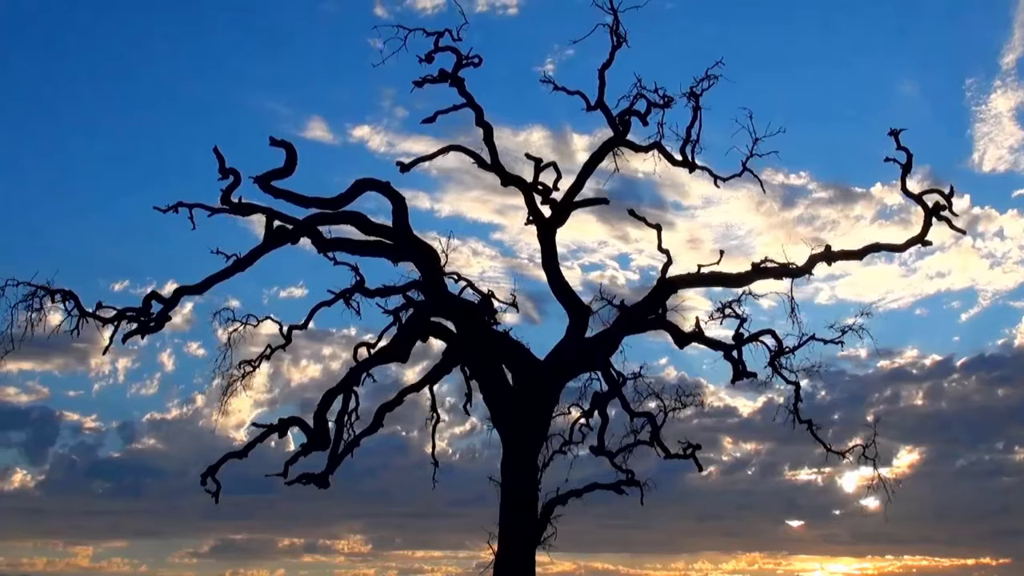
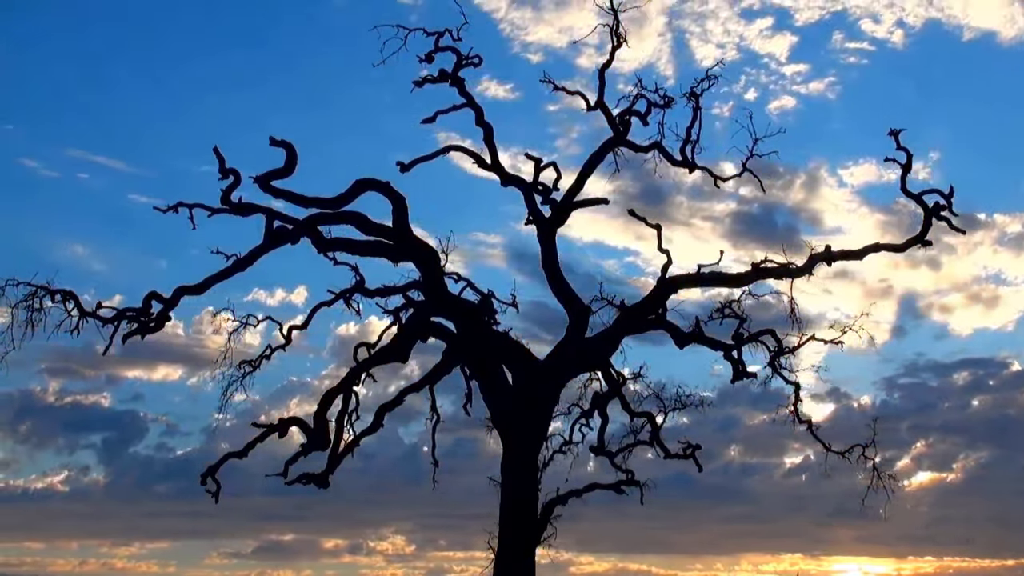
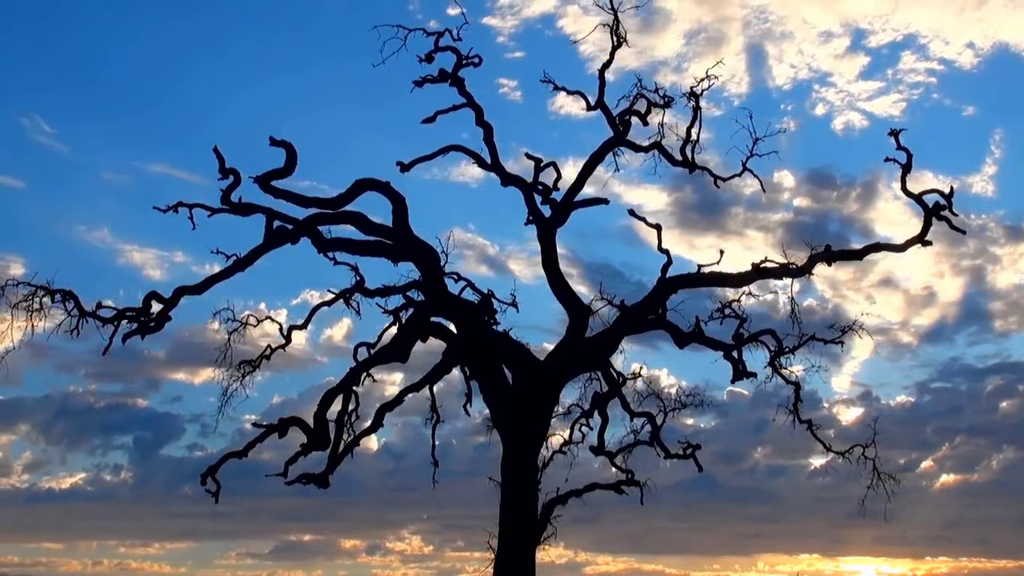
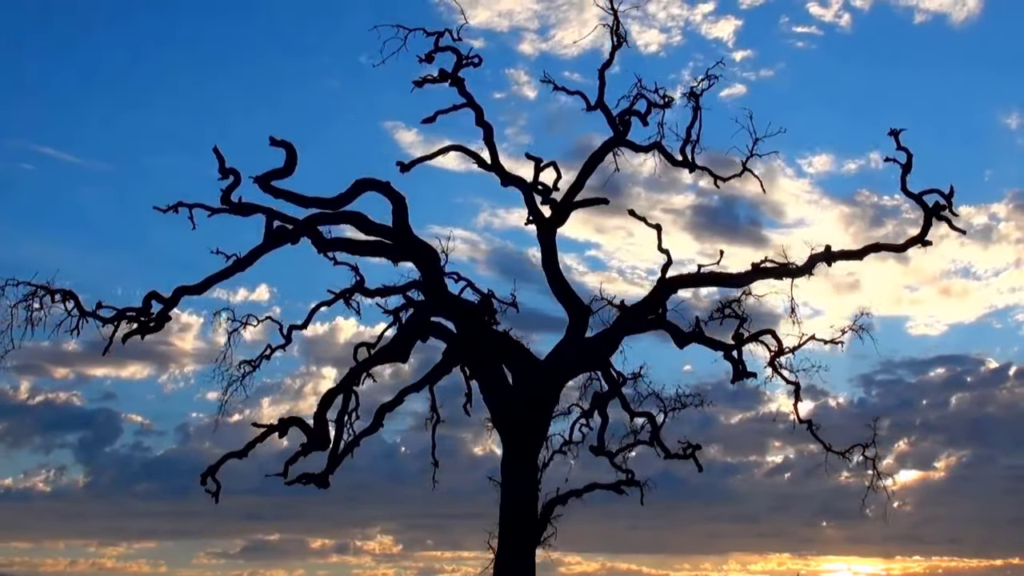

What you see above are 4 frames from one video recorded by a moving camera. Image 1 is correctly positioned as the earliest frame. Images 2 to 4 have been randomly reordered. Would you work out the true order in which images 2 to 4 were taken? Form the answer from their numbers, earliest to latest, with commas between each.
4, 2, 3
